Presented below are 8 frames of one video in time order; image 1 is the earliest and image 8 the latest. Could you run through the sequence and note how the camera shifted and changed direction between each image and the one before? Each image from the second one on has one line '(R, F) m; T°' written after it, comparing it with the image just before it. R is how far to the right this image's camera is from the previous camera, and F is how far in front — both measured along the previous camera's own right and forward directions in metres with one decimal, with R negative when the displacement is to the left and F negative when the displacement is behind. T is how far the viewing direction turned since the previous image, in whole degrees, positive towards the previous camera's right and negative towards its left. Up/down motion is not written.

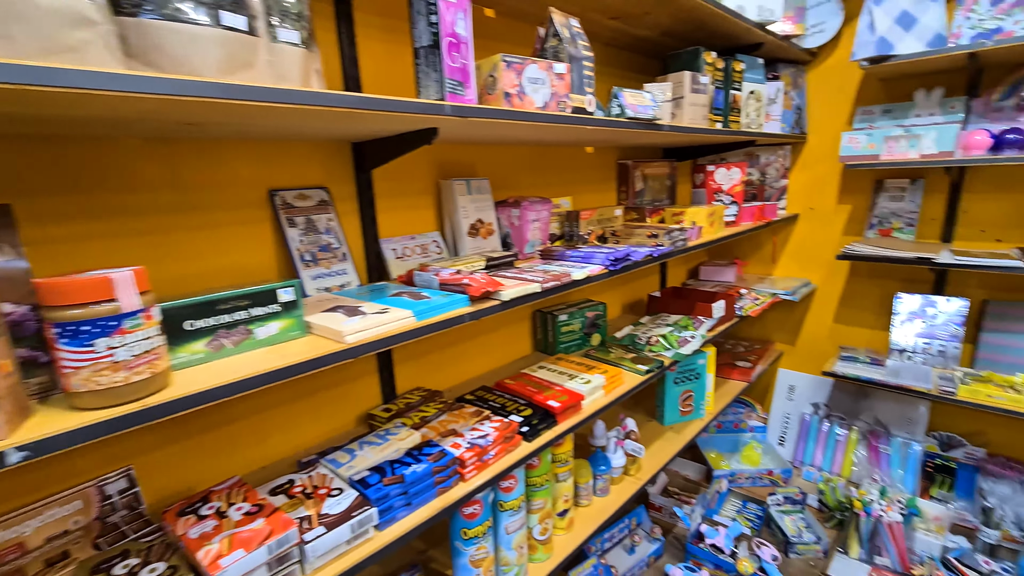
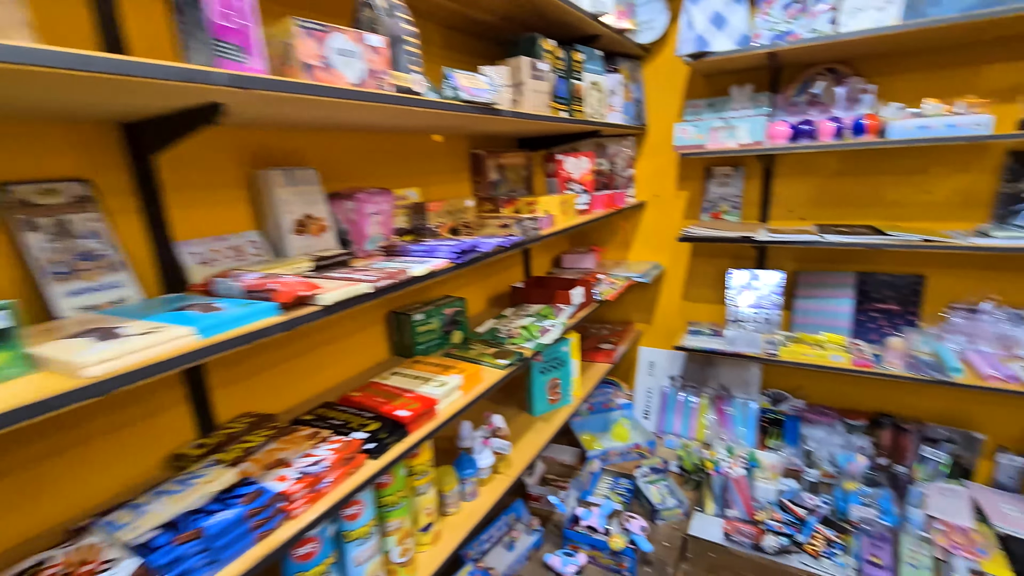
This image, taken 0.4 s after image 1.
(+0.1, +0.1) m; +13°
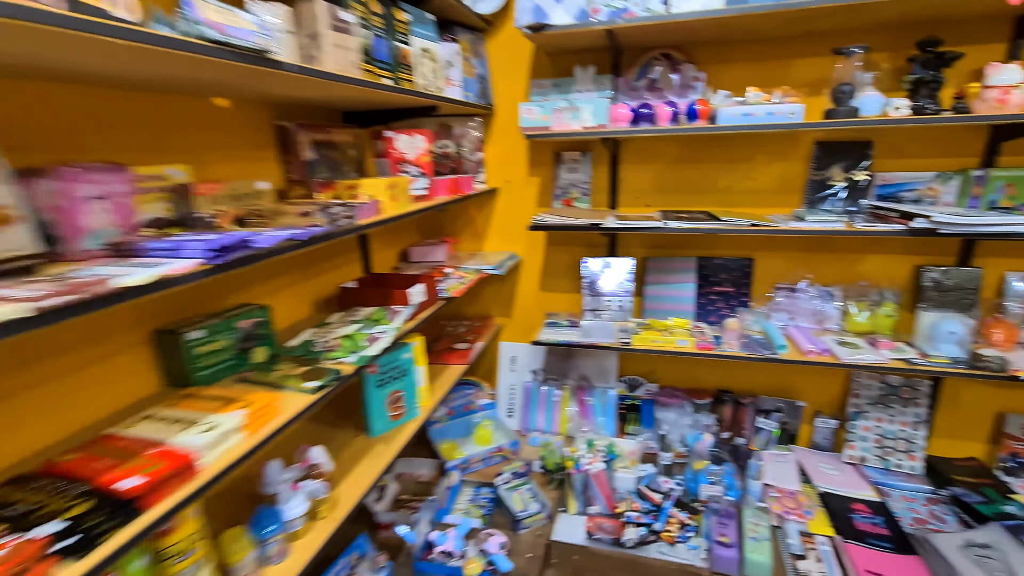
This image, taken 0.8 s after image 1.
(+0.2, +0.2) m; +14°
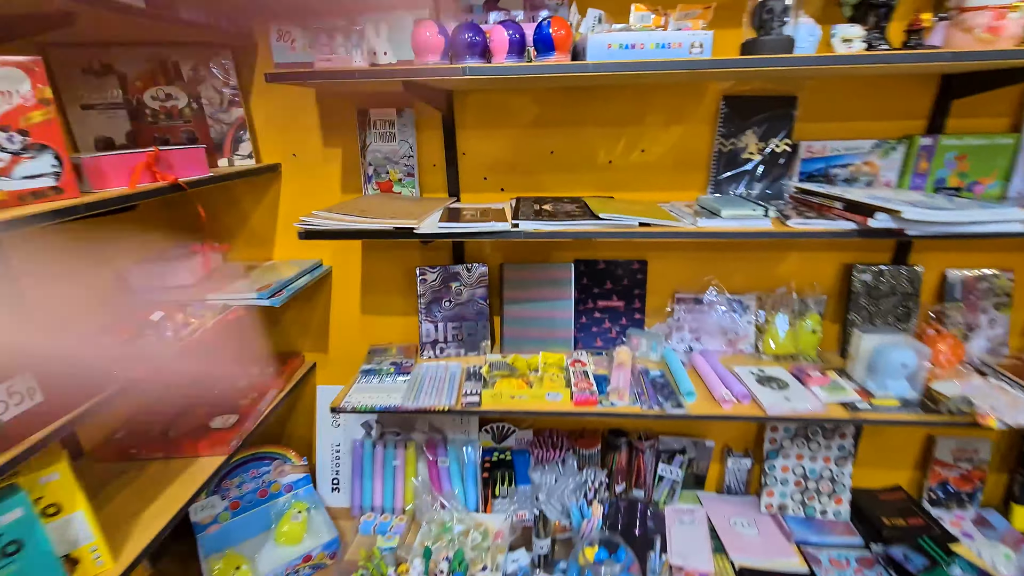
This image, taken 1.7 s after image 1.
(+0.4, +0.7) m; +11°
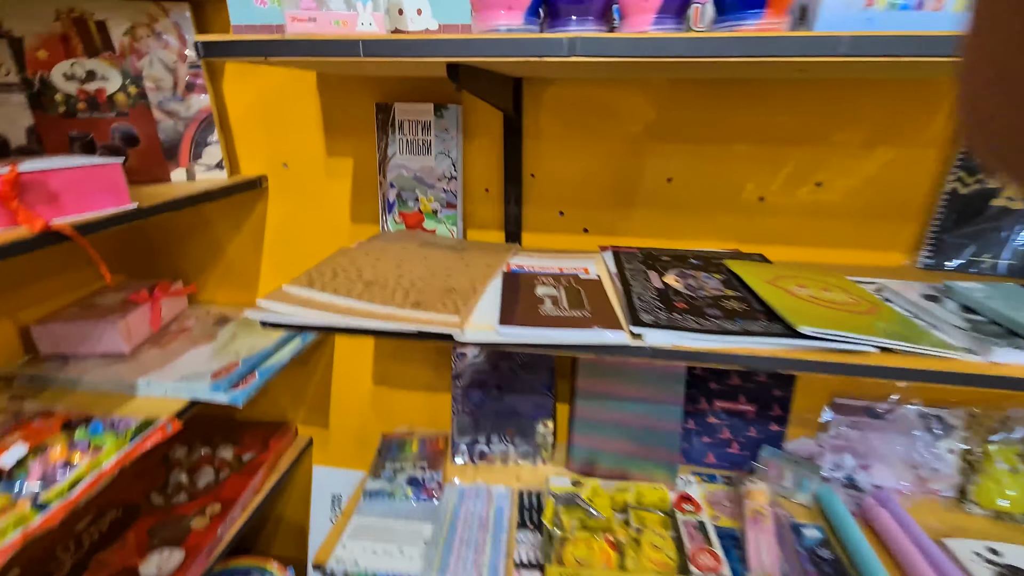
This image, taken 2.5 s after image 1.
(-0.1, +0.5) m; -3°
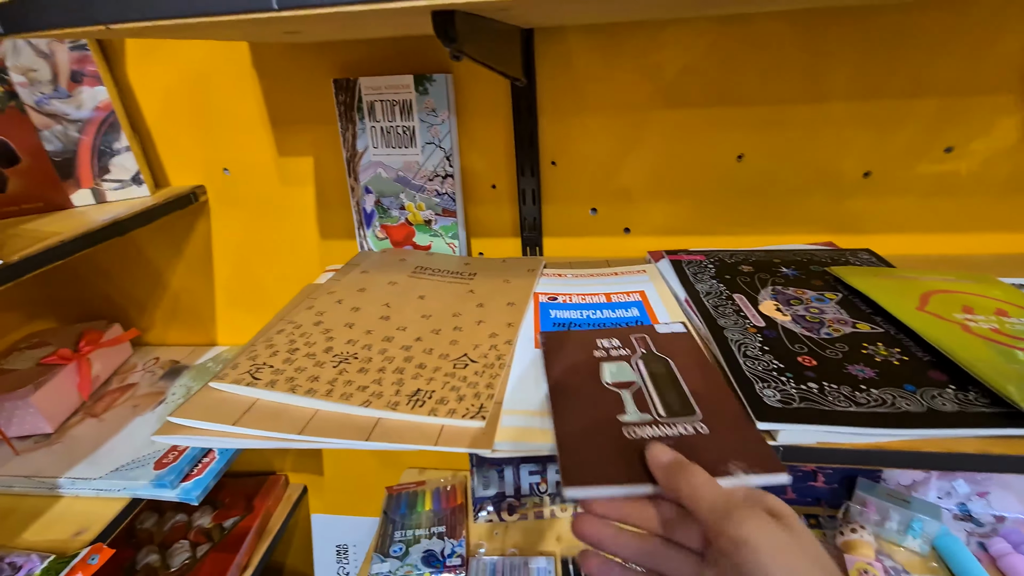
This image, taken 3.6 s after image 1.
(0.0, +0.2) m; 0°
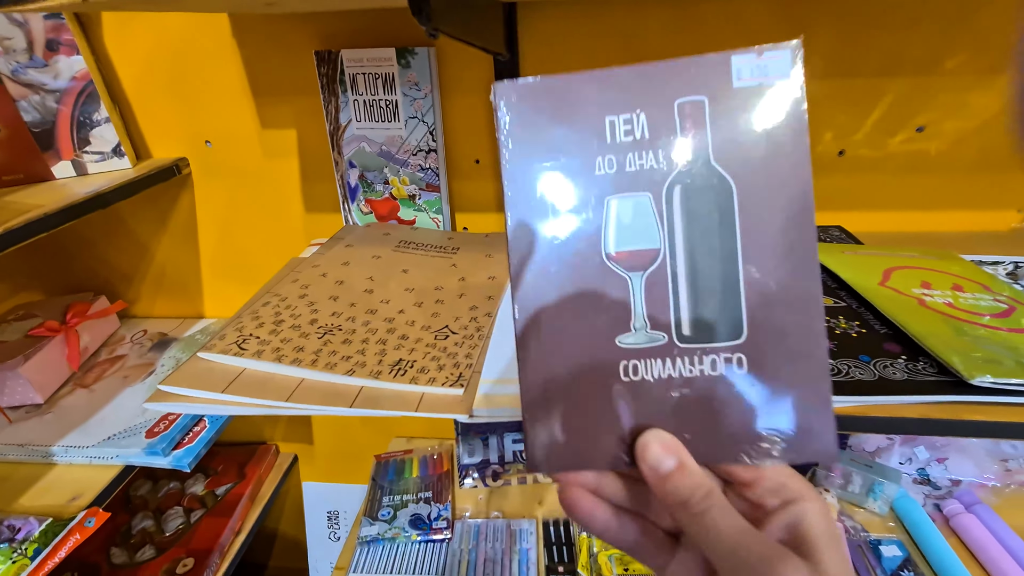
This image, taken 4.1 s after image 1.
(0.0, 0.0) m; +1°
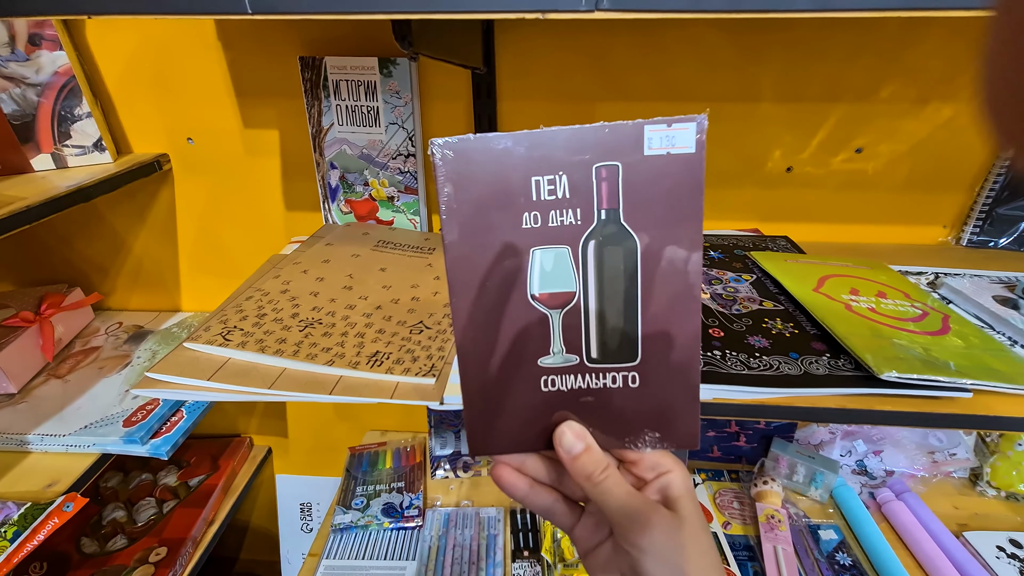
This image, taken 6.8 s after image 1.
(0.0, 0.0) m; +3°
